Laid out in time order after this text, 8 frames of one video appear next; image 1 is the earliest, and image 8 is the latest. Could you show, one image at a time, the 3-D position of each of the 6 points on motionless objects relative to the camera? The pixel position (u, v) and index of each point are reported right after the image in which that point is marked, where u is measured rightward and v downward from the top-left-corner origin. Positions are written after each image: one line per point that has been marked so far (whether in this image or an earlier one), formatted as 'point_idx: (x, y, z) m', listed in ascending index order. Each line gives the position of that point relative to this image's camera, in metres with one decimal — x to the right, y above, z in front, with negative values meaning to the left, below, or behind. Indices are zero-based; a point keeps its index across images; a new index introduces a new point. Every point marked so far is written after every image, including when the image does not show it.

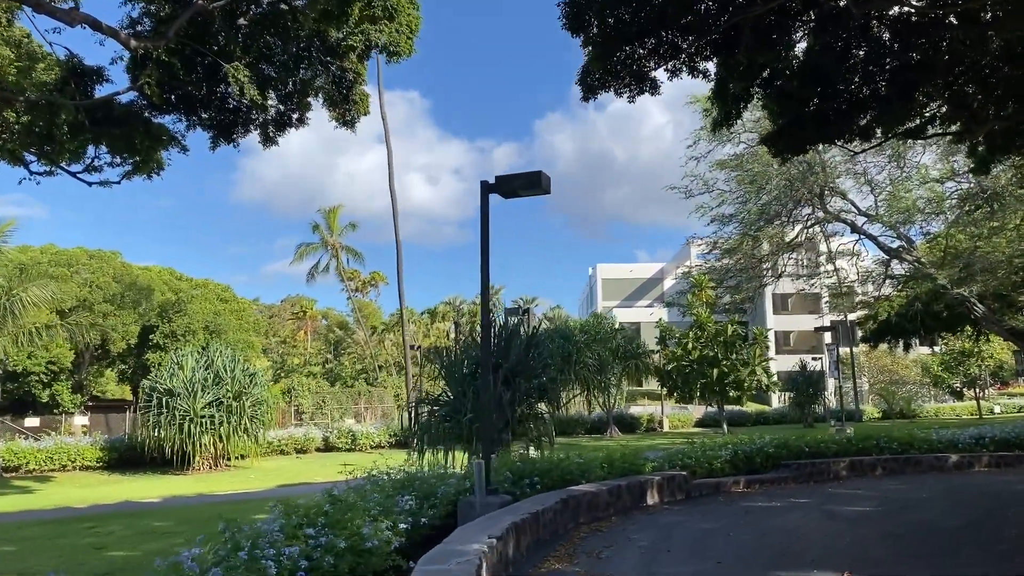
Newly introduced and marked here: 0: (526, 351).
0: (+0.4, -0.9, +10.9) m
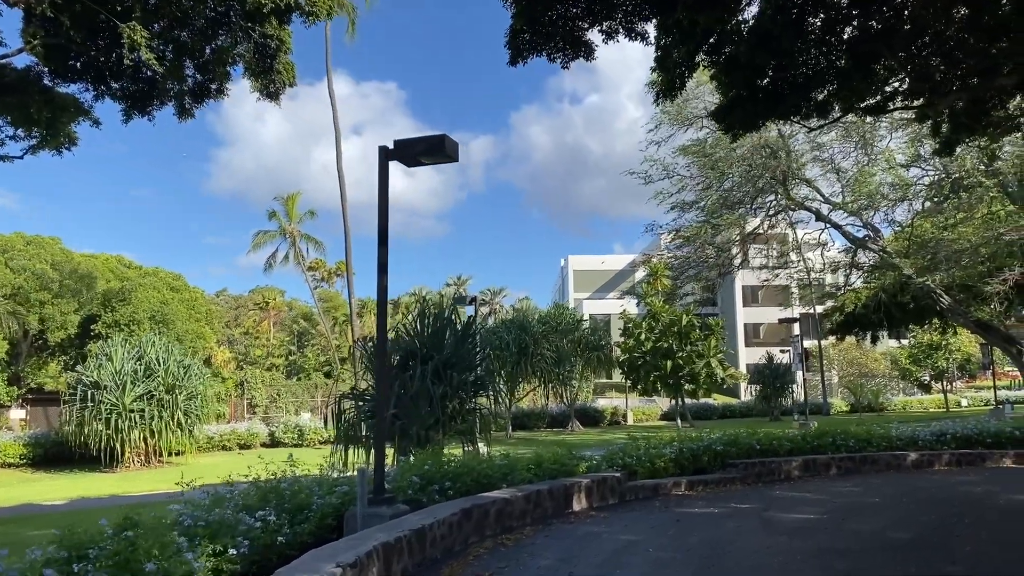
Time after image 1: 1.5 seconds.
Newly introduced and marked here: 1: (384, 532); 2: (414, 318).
0: (-0.5, -0.7, +10.0) m
1: (-0.8, -1.6, +5.2) m
2: (-1.2, -0.4, +10.2) m
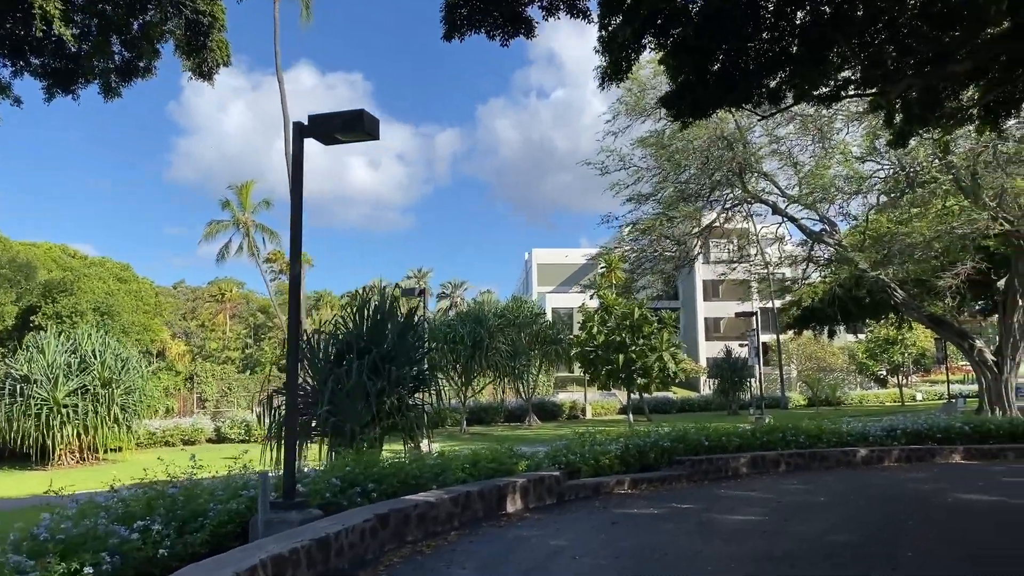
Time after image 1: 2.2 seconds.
0: (-1.2, -0.6, +9.5) m
1: (-1.4, -1.5, +4.7) m
2: (-1.9, -0.3, +9.7) m
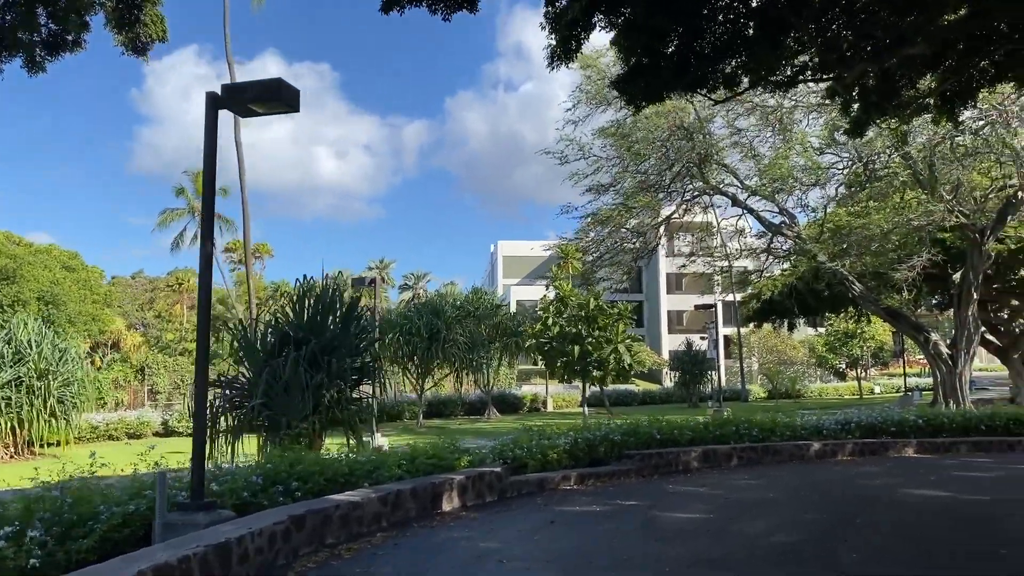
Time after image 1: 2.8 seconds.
0: (-1.9, -0.4, +9.0) m
1: (-1.8, -1.4, +4.3) m
2: (-2.5, -0.1, +9.2) m
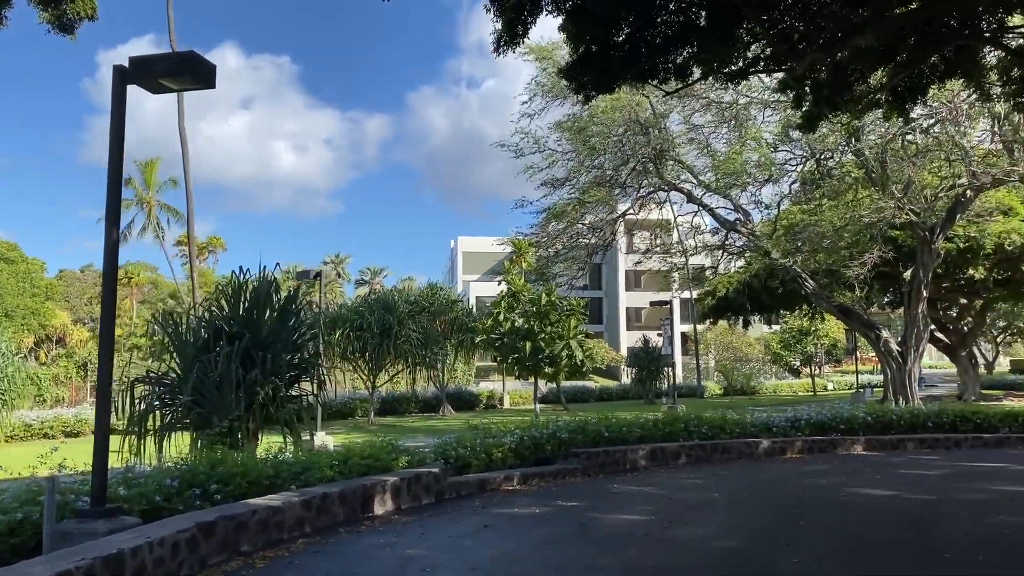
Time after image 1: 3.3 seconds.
0: (-2.5, -0.3, +8.6) m
1: (-2.2, -1.3, +3.9) m
2: (-3.2, 0.0, +8.7) m
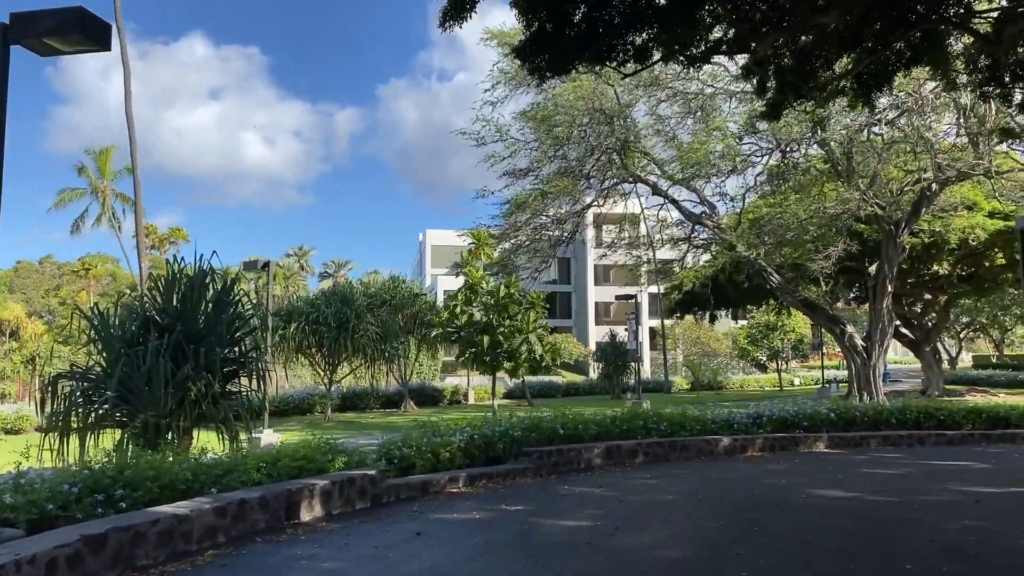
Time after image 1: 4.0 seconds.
0: (-3.0, -0.2, +8.1) m
1: (-2.6, -1.2, +3.3) m
2: (-3.7, +0.1, +8.2) m
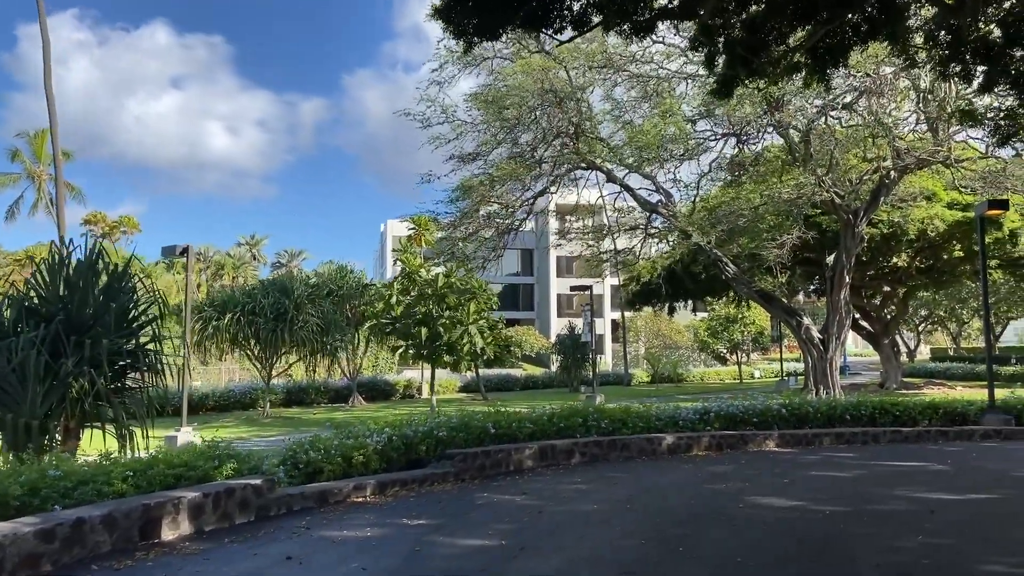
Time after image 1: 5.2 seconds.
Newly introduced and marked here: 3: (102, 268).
0: (-3.8, -0.1, +7.1) m
1: (-3.1, -1.1, +2.4) m
2: (-4.4, +0.2, +7.2) m
3: (-3.9, +0.2, +7.2) m
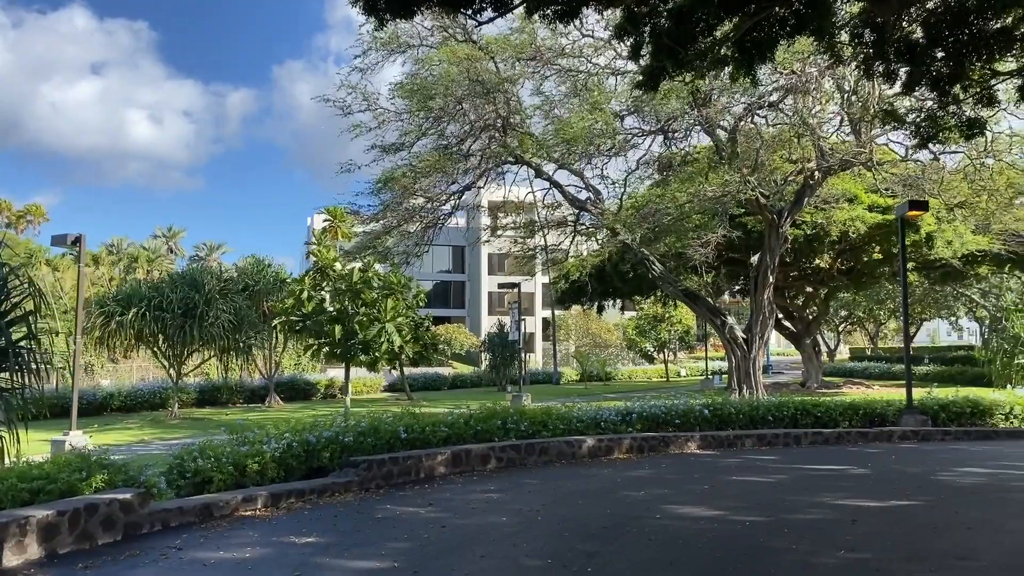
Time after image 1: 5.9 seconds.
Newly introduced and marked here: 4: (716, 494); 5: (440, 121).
0: (-4.5, 0.0, +6.3) m
1: (-3.5, -1.1, +1.7) m
2: (-5.2, +0.3, +6.3) m
3: (-4.6, +0.3, +6.4) m
4: (+1.7, -1.7, +6.7) m
5: (-1.7, +3.4, +16.4) m
